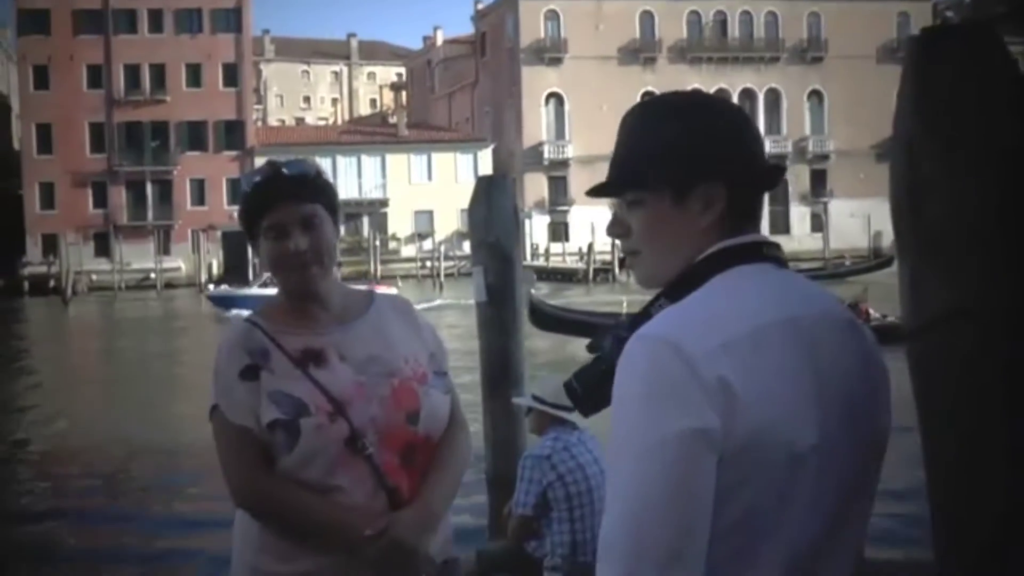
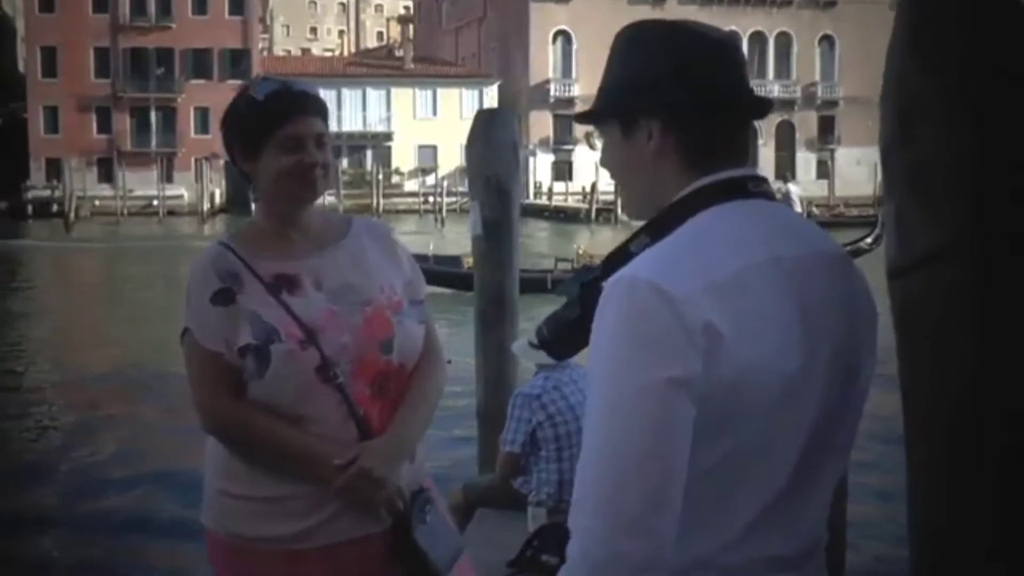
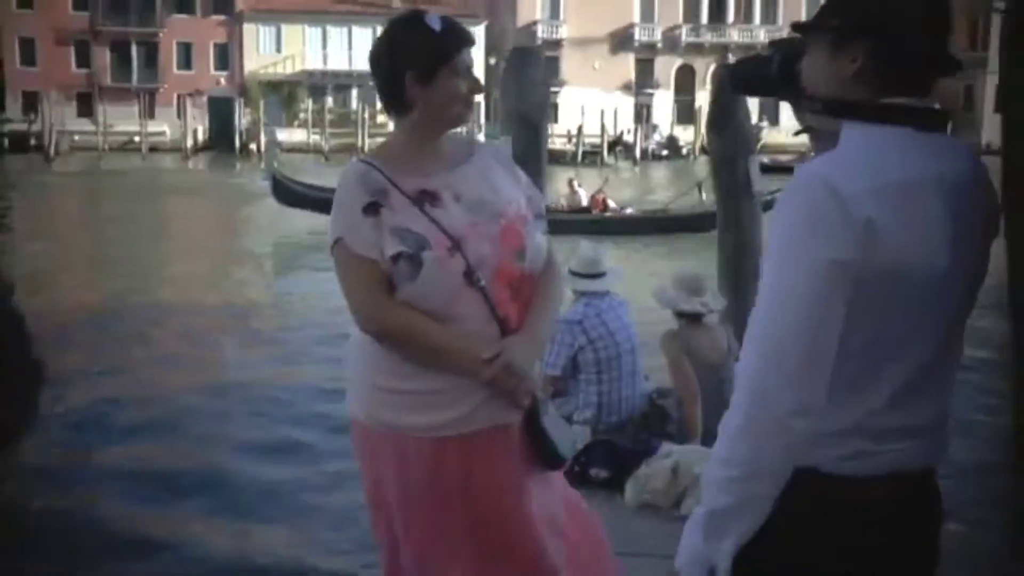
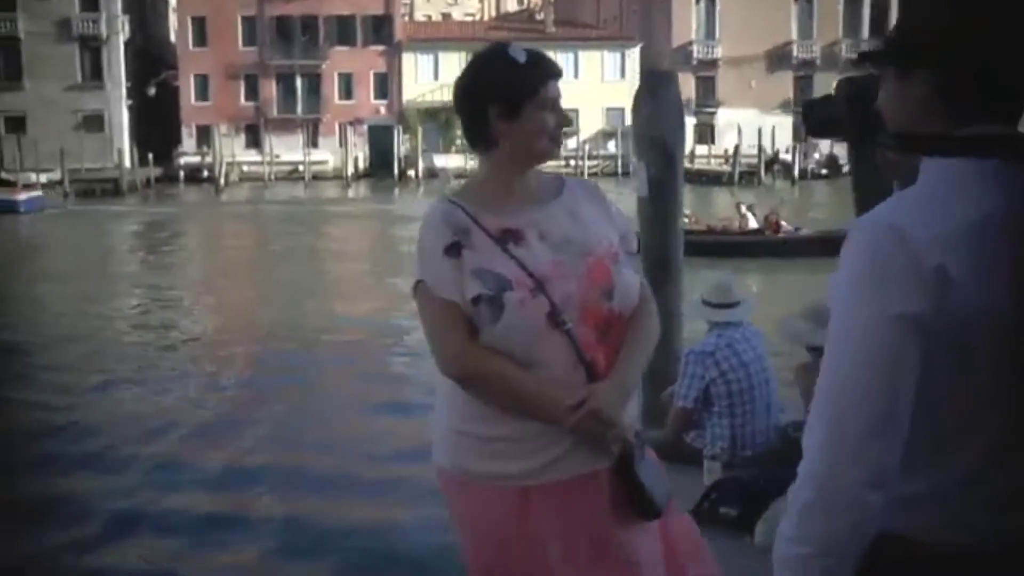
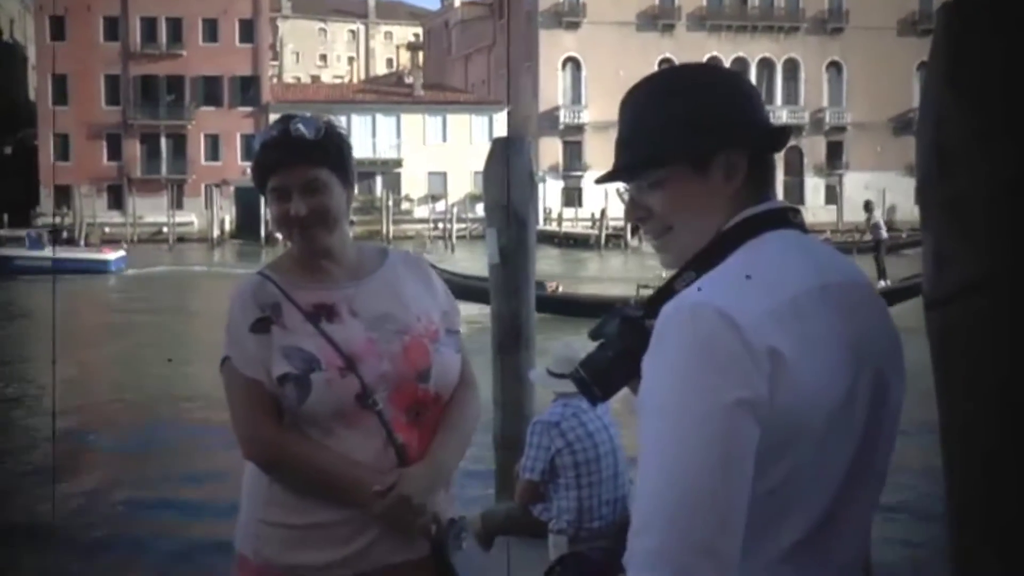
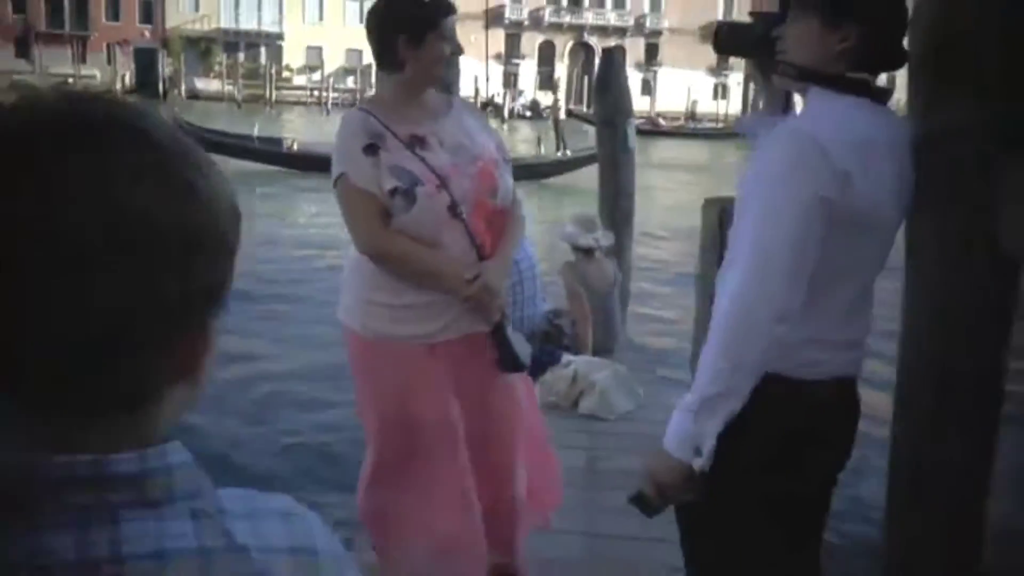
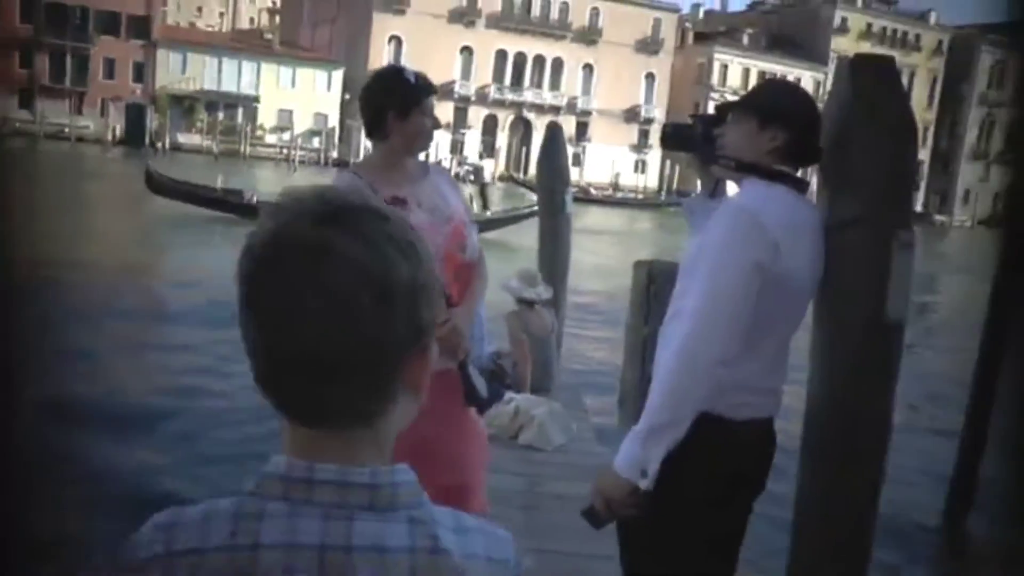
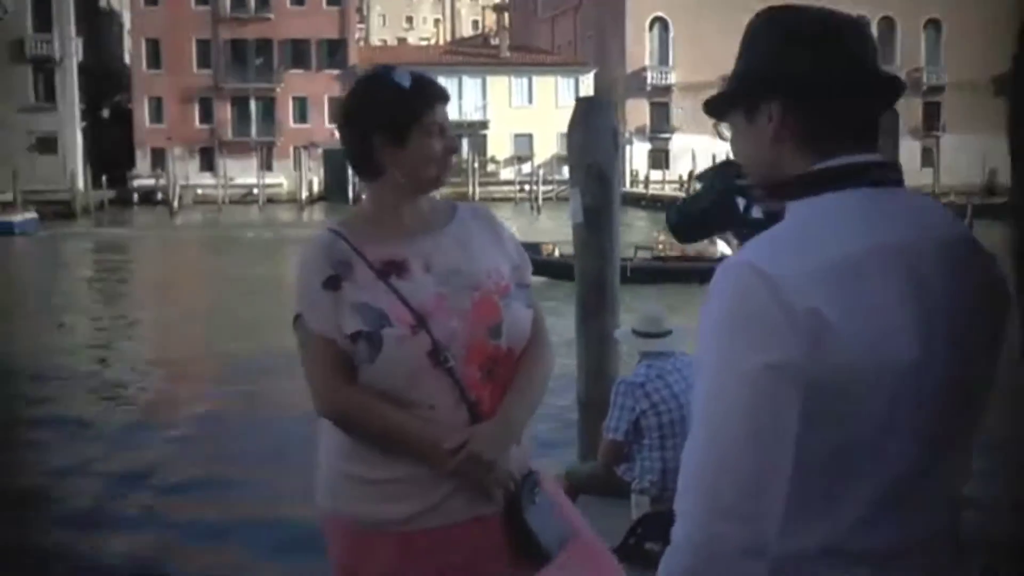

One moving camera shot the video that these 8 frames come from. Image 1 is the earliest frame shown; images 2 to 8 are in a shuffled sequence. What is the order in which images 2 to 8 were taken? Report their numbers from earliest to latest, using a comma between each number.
5, 2, 8, 4, 3, 6, 7
